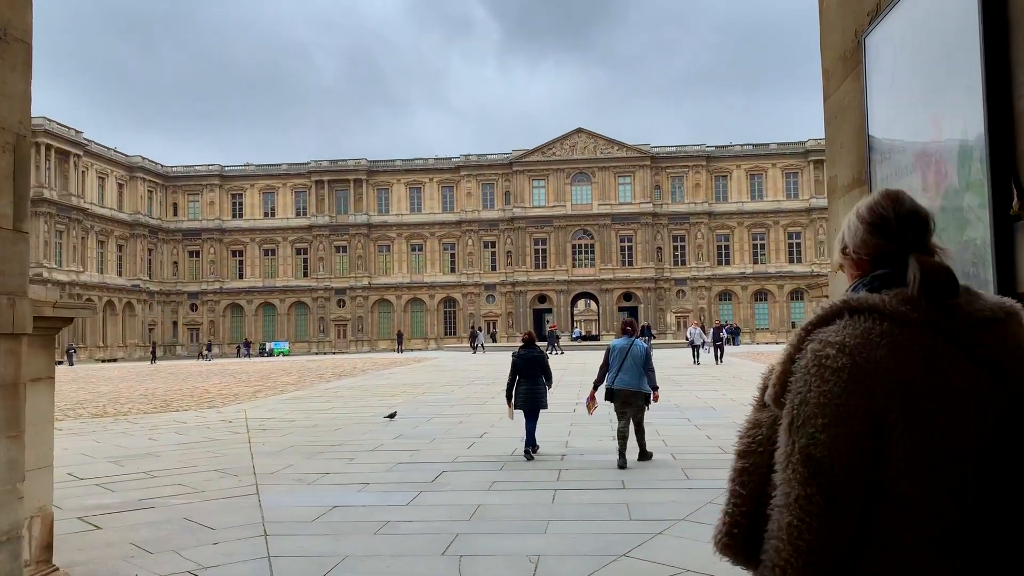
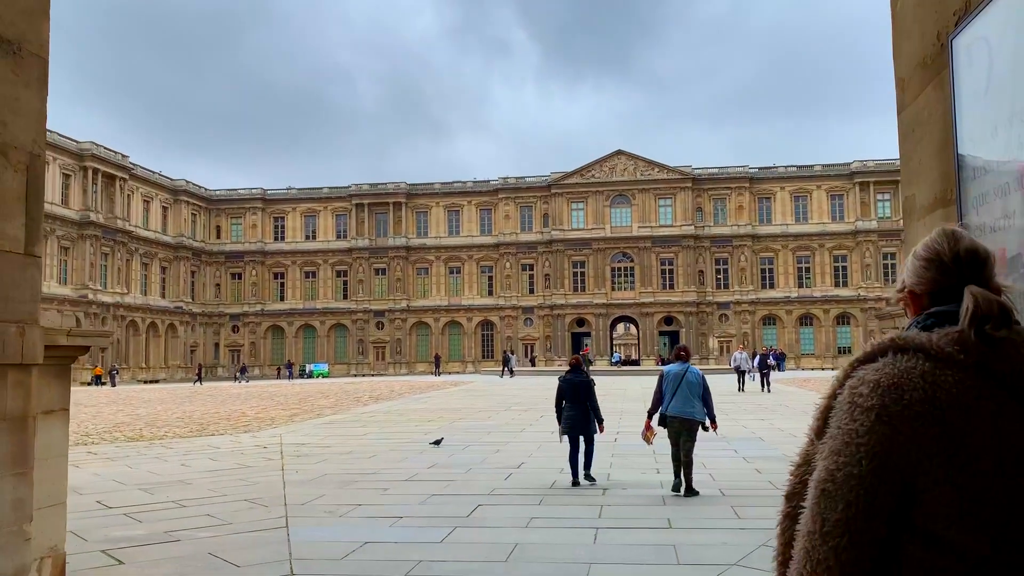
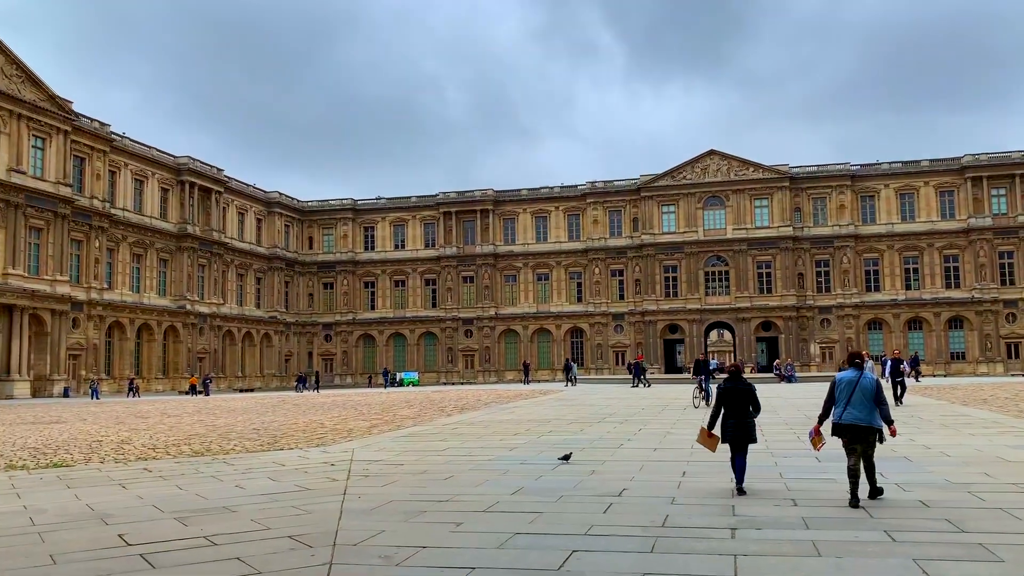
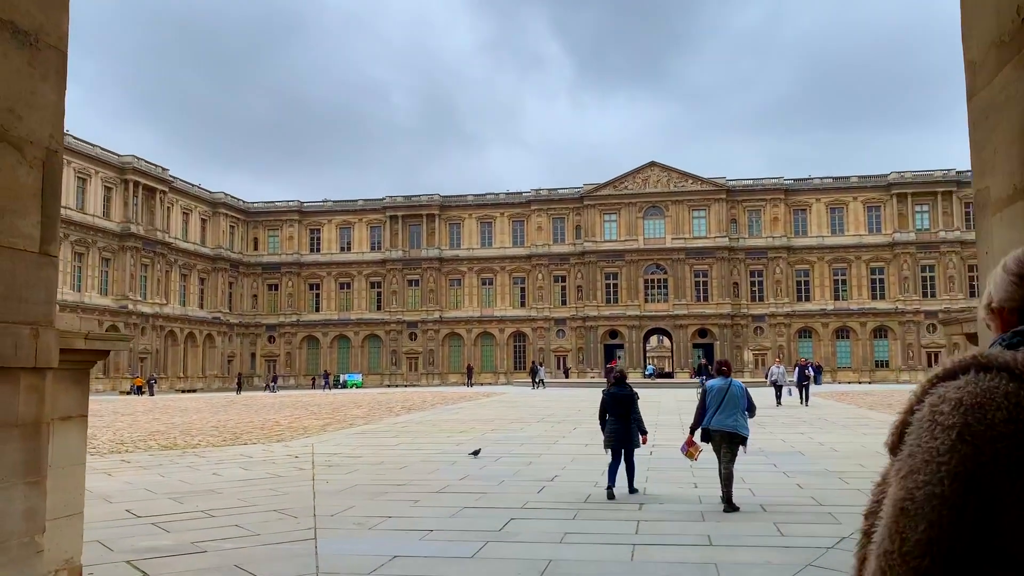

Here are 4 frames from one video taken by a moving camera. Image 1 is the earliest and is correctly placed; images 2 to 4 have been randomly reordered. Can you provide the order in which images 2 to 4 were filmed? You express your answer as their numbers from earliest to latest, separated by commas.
2, 4, 3
